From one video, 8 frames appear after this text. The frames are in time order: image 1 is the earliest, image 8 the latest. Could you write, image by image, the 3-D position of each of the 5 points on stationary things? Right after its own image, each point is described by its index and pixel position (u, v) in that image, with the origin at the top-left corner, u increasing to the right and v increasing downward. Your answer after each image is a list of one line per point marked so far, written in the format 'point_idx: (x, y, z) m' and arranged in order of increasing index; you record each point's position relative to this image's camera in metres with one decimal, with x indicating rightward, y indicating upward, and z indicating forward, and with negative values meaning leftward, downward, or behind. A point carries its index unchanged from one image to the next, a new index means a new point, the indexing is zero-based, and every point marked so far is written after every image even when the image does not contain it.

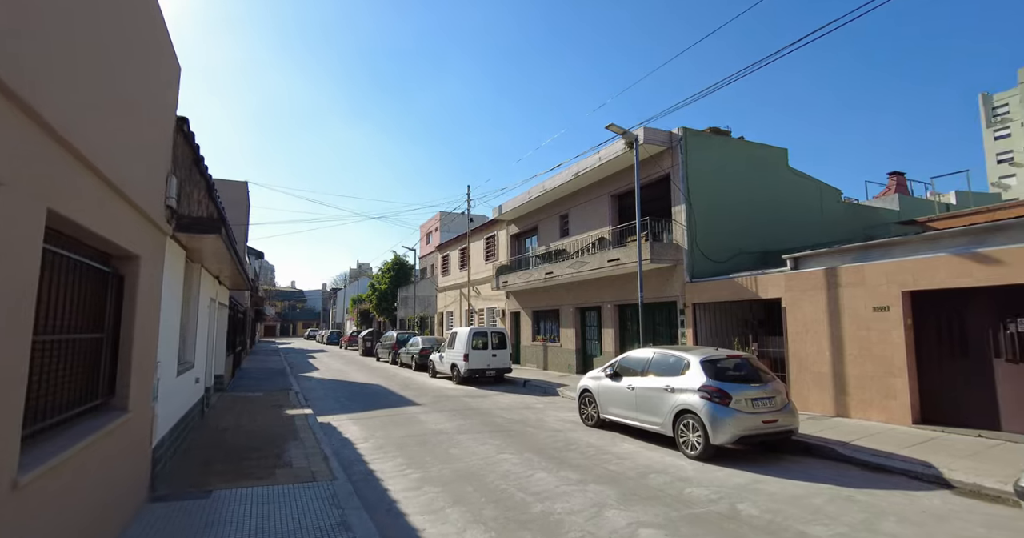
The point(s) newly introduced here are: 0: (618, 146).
0: (+2.8, +3.5, +14.5) m
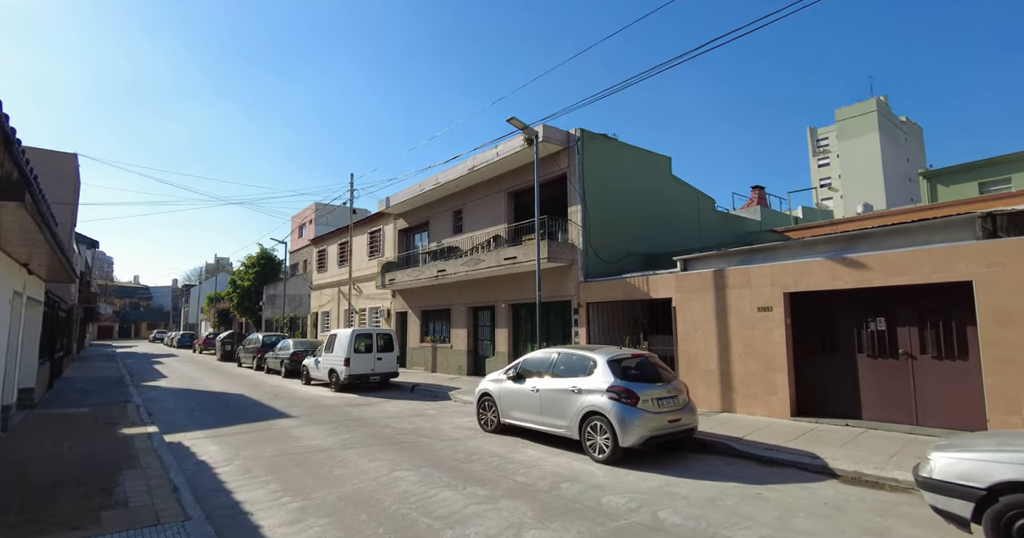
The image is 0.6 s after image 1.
0: (0.0, +3.6, +14.1) m
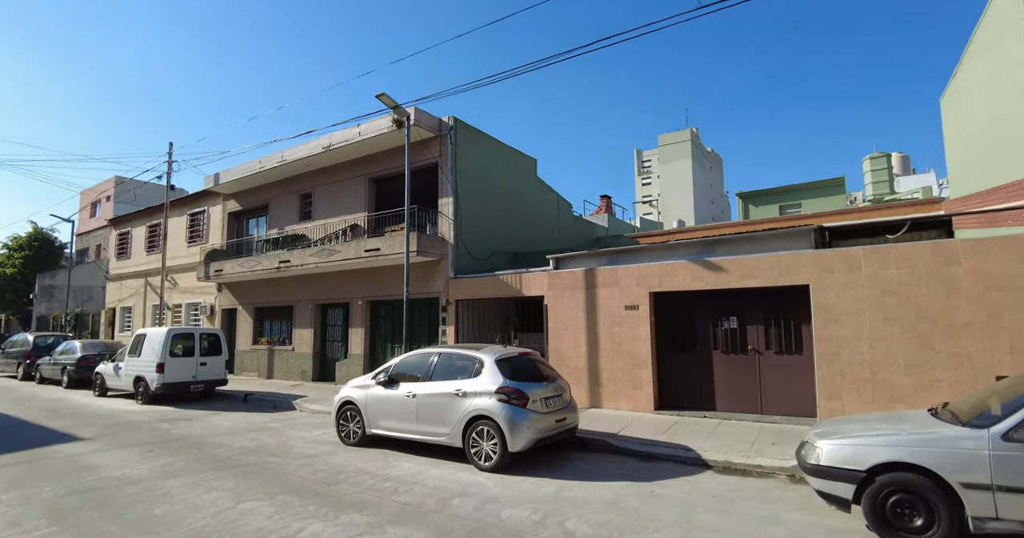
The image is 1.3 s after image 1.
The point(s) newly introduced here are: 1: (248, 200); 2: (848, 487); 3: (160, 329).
0: (-3.4, +3.7, +12.9) m
1: (-9.2, +2.4, +17.4) m
2: (+3.0, -1.9, +4.4) m
3: (-8.8, -1.5, +12.6) m
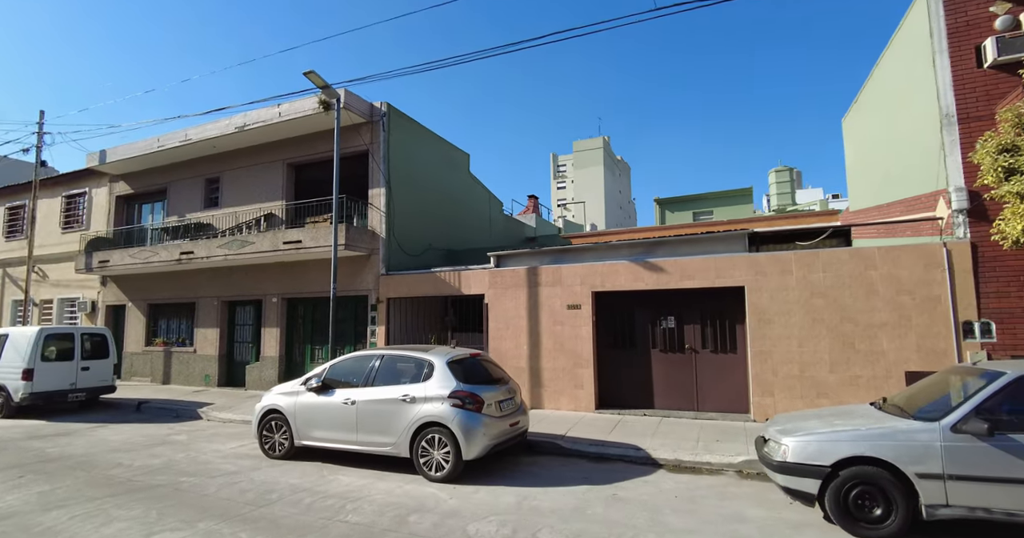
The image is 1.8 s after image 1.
0: (-4.9, +3.9, +11.9) m
1: (-11.3, +2.6, +15.4) m
2: (+2.7, -1.9, +4.6) m
3: (-10.2, -1.3, +10.6) m
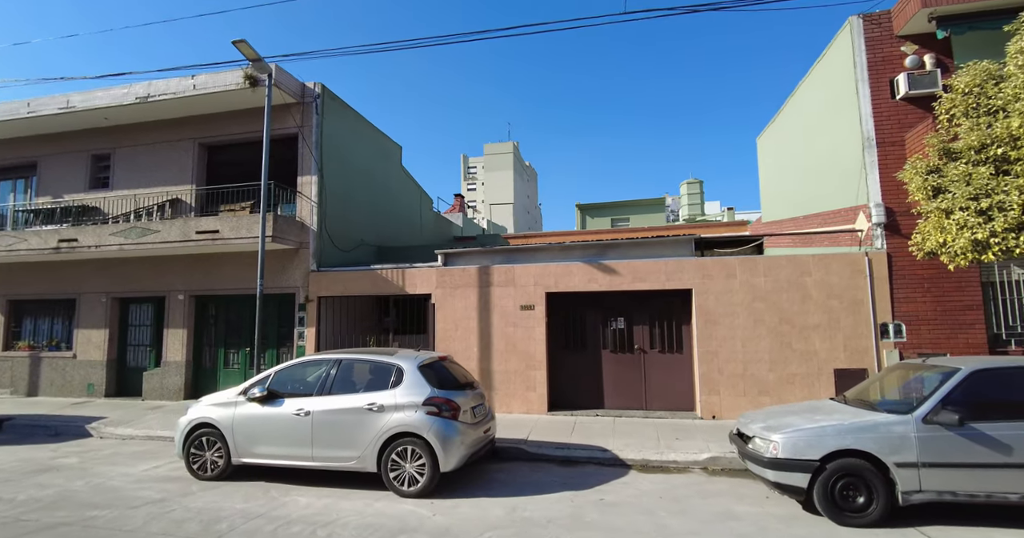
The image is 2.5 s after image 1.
0: (-5.9, +4.0, +10.5) m
1: (-13.0, +2.9, +12.7) m
2: (+2.8, -2.0, +4.8) m
3: (-11.1, -1.0, +8.3) m
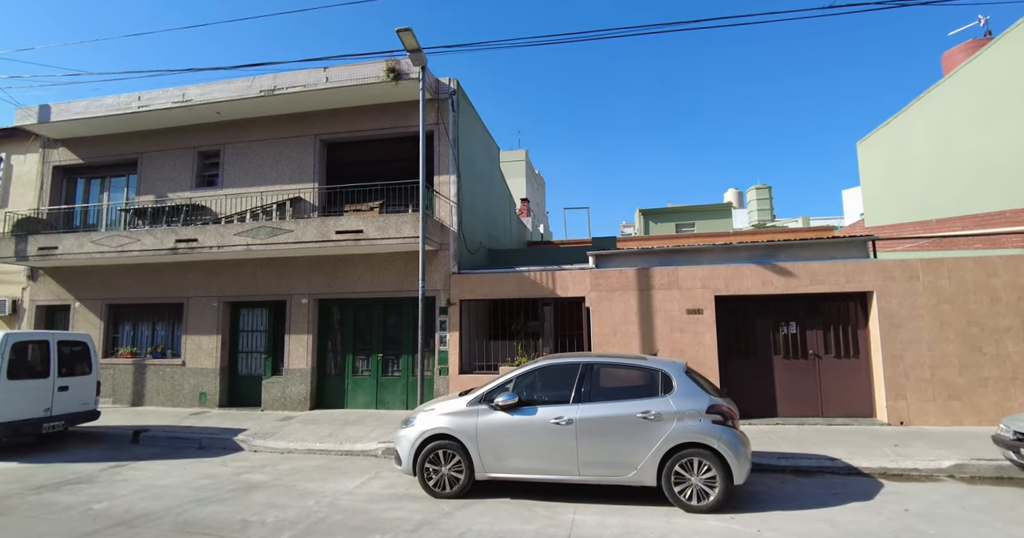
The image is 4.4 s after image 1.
0: (-2.9, +4.0, +10.1) m
1: (-10.0, +2.8, +12.0) m
2: (+6.0, -1.9, +4.5) m
3: (-8.0, -1.0, +7.6) m
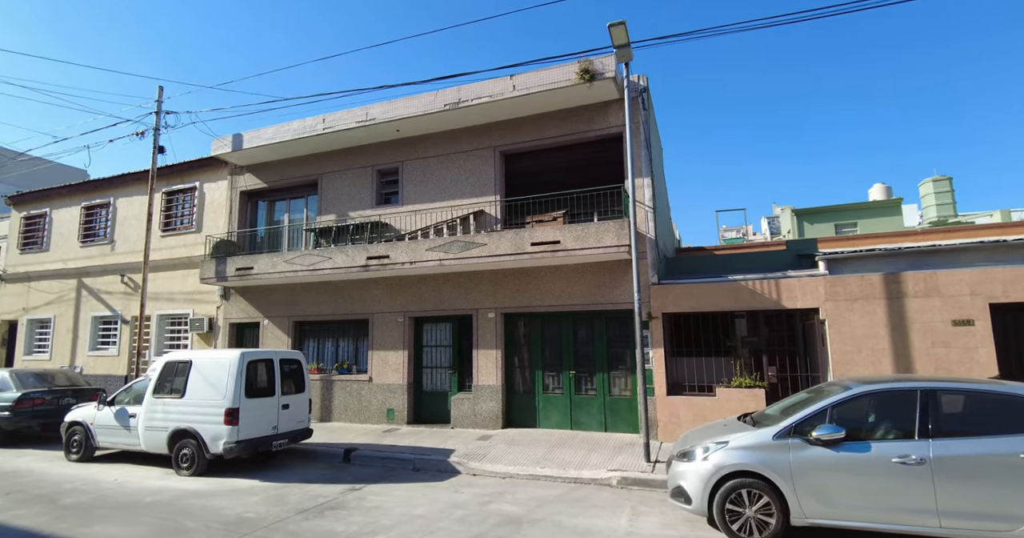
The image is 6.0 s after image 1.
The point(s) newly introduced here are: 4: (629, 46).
0: (+0.8, +3.7, +9.6) m
1: (-5.9, +2.4, +12.6) m
2: (+8.9, -1.8, +2.7) m
3: (-4.5, -1.4, +7.8) m
4: (+1.9, +3.7, +8.3) m
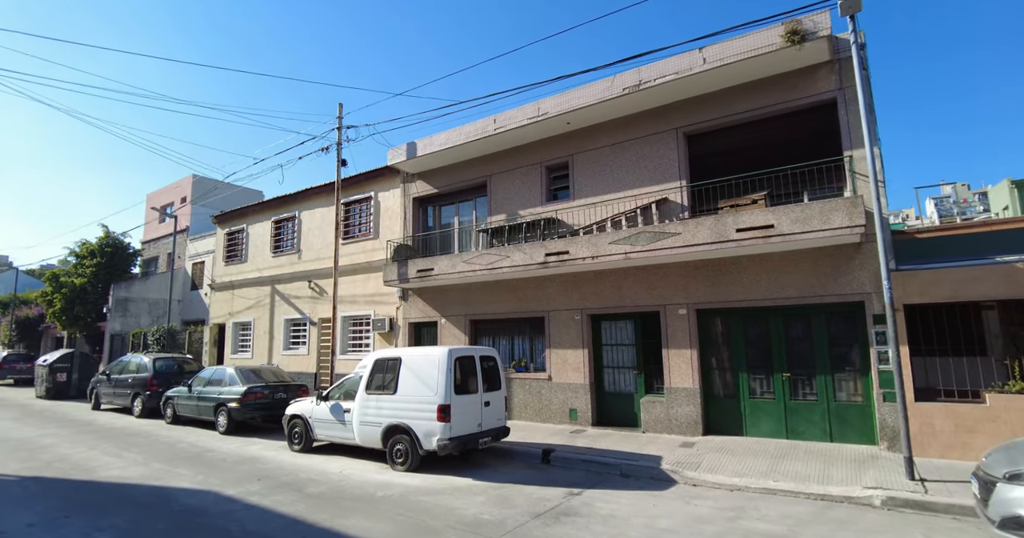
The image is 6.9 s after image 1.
0: (+4.2, +3.9, +8.6) m
1: (-1.7, +2.3, +12.9) m
2: (+10.8, -1.4, +0.1) m
3: (-1.2, -1.3, +7.9) m
4: (+5.0, +3.9, +7.1) m
